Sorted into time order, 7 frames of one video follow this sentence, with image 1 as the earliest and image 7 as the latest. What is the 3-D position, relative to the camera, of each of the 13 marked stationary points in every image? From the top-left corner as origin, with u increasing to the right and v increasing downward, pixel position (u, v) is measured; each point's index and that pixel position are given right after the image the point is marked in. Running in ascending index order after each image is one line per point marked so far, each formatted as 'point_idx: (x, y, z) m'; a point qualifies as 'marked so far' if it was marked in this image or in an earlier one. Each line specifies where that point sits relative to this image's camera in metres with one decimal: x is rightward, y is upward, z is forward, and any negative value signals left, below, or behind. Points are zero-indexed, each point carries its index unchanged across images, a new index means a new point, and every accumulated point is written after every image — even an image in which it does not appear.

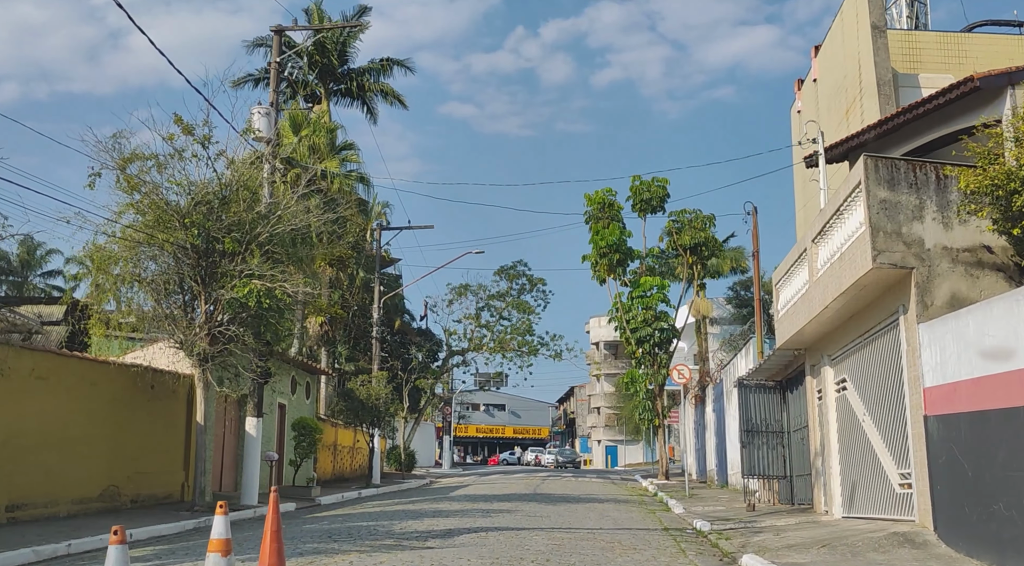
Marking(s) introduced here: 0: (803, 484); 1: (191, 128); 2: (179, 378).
0: (+4.8, -3.3, +17.1) m
1: (-5.2, +2.5, +16.9) m
2: (-6.0, -1.7, +18.7) m
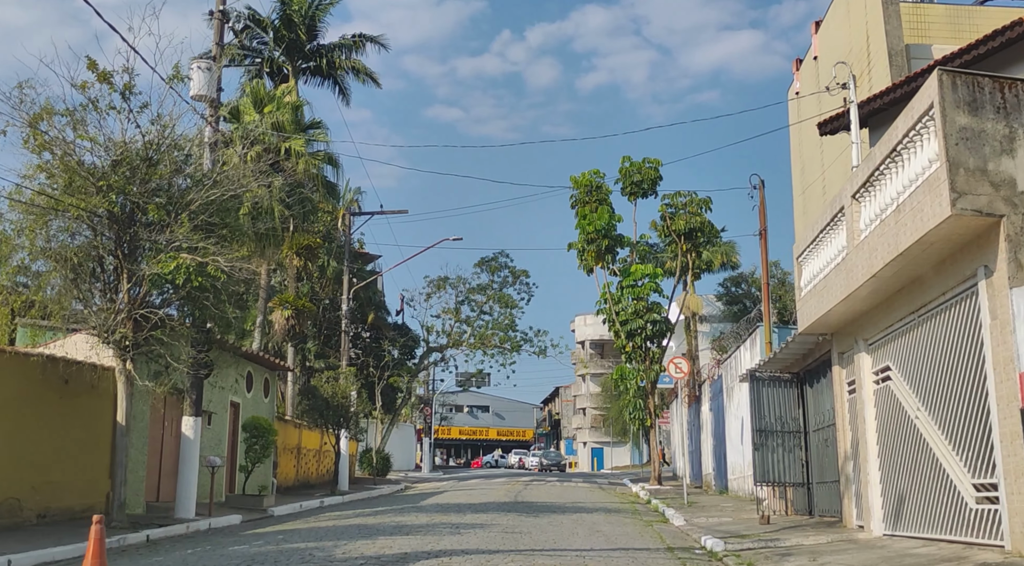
0: (+4.4, -2.9, +14.6) m
1: (-5.6, +2.9, +14.3) m
2: (-6.3, -1.3, +16.1) m
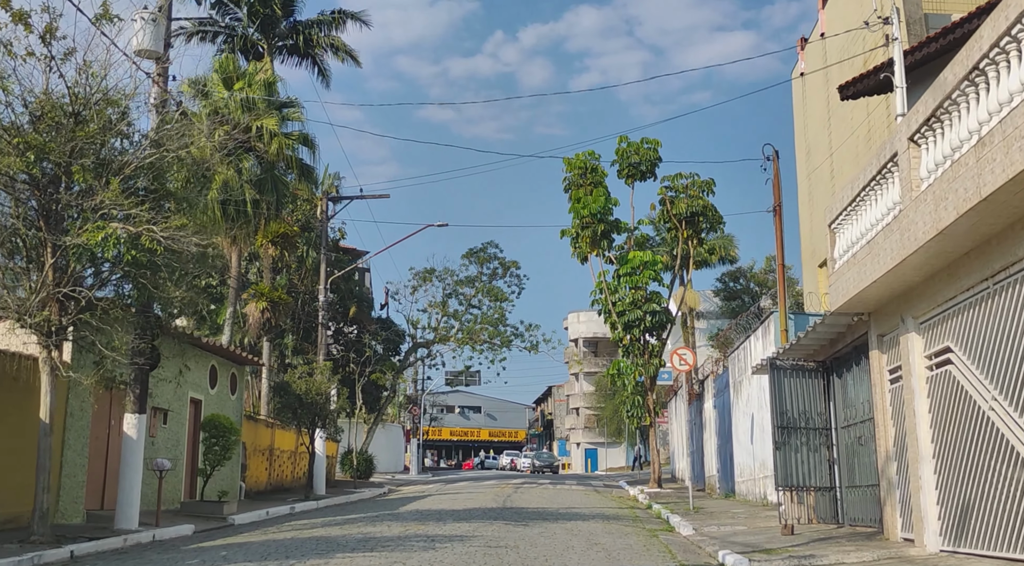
0: (+4.2, -2.6, +12.7) m
1: (-5.7, +3.2, +12.3) m
2: (-6.5, -1.0, +14.0) m
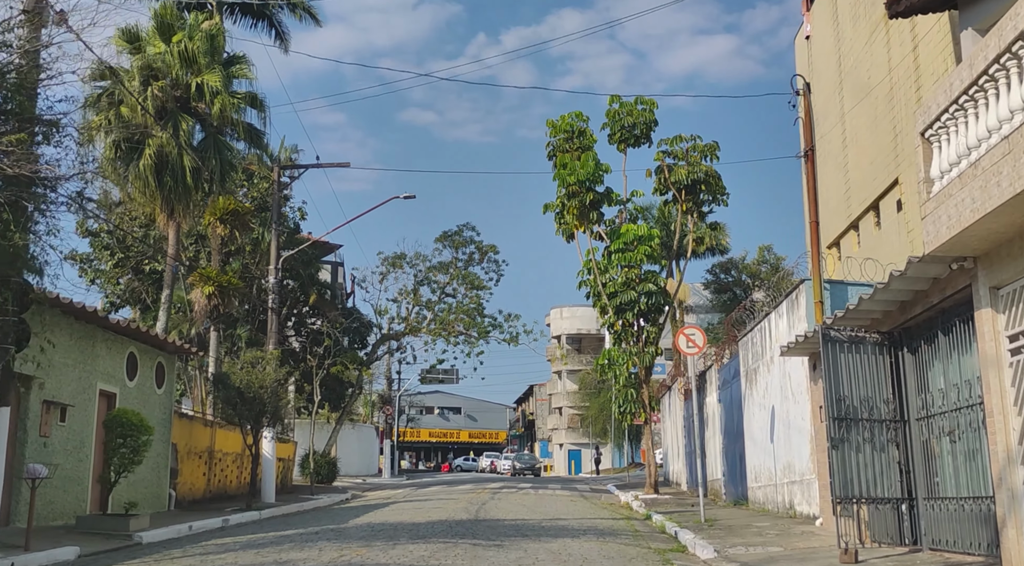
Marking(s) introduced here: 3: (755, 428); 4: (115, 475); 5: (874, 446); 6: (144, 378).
0: (+3.9, -2.1, +9.4) m
1: (-6.0, +3.7, +8.9) m
2: (-6.9, -0.5, +10.6) m
3: (+4.3, -2.5, +18.4) m
4: (-5.9, -2.9, +15.7) m
5: (+3.5, -1.6, +10.2) m
6: (-6.8, -1.8, +19.3) m
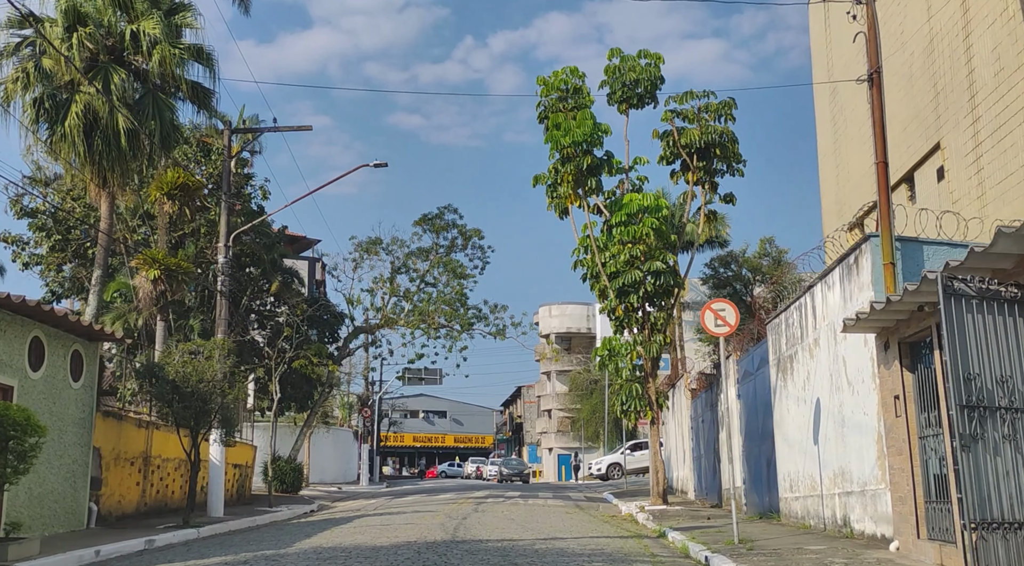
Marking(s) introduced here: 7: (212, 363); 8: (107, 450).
0: (+3.8, -1.6, +6.2) m
1: (-6.1, +4.2, +5.6) m
2: (-7.0, 0.0, +7.3) m
3: (+4.1, -2.1, +15.3) m
4: (-6.1, -2.4, +12.5) m
5: (+3.4, -1.1, +7.0) m
6: (-7.0, -1.3, +16.0) m
7: (-5.4, -1.5, +19.0) m
8: (-7.0, -2.9, +18.0) m
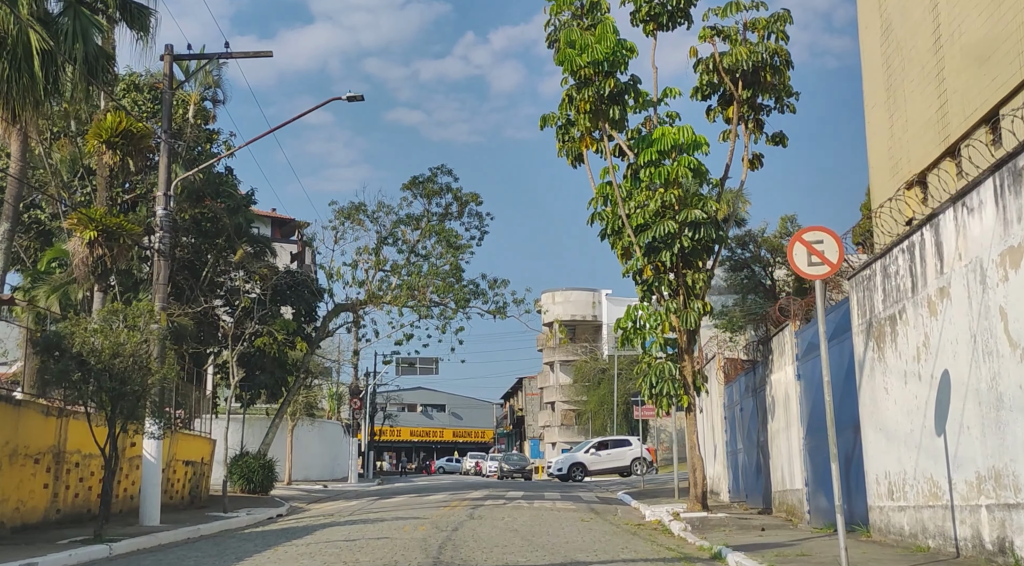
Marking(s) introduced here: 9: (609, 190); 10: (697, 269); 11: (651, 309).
0: (+3.9, -0.9, +2.3) m
1: (-6.1, +4.8, +1.7) m
2: (-6.9, +0.6, +3.4) m
3: (+4.1, -1.4, +11.4) m
4: (-6.1, -1.7, +8.6) m
5: (+3.5, -0.4, +3.1) m
6: (-7.0, -0.6, +12.1) m
7: (-5.4, -0.7, +15.1) m
8: (-6.9, -2.2, +14.1) m
9: (+1.6, +1.6, +17.9) m
10: (+3.0, +0.2, +17.1) m
11: (+2.3, -0.4, +17.2) m
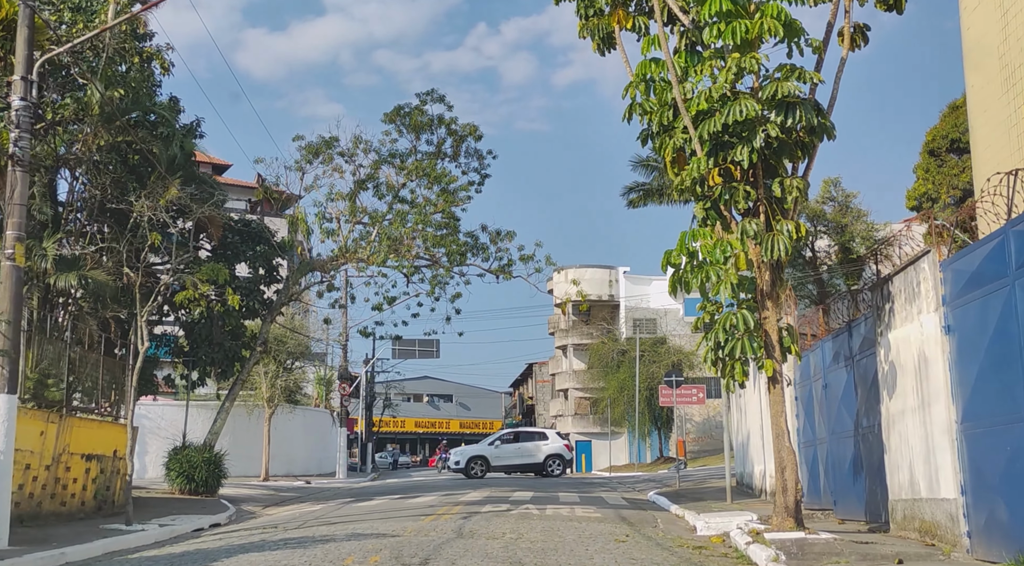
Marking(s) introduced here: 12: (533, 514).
0: (+3.8, -0.1, -3.0) m
1: (-6.2, +5.7, -3.6) m
2: (-7.0, +1.5, -1.8) m
3: (+4.1, -0.5, +6.1) m
4: (-6.1, -0.8, +3.3) m
5: (+3.4, +0.4, -2.2) m
6: (-7.0, +0.3, +6.9) m
7: (-5.4, +0.2, +9.9) m
8: (-6.9, -1.2, +8.9) m
9: (+1.7, +2.6, +12.6) m
10: (+3.0, +1.2, +11.8) m
11: (+2.3, +0.5, +11.8) m
12: (+0.3, -3.5, +16.0) m
